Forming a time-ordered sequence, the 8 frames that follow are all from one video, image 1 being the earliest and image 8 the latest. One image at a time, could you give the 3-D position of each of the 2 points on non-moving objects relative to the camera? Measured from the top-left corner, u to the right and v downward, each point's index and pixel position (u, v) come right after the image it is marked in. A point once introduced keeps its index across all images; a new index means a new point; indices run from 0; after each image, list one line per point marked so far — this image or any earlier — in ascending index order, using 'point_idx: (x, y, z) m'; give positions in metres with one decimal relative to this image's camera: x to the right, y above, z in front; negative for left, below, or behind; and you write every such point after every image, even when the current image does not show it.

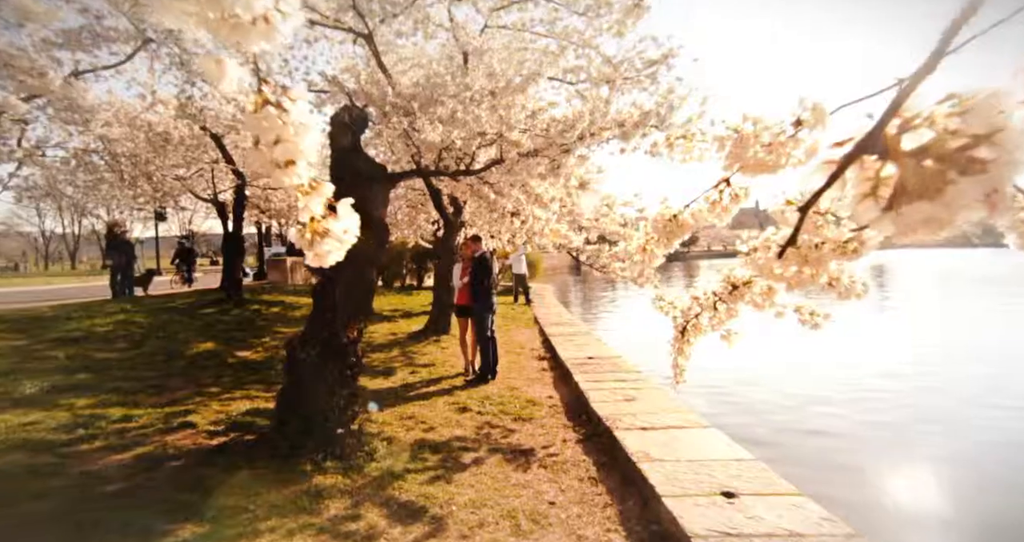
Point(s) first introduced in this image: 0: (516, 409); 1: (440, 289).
0: (0.0, -1.7, +6.7) m
1: (-1.4, -0.3, +10.9) m
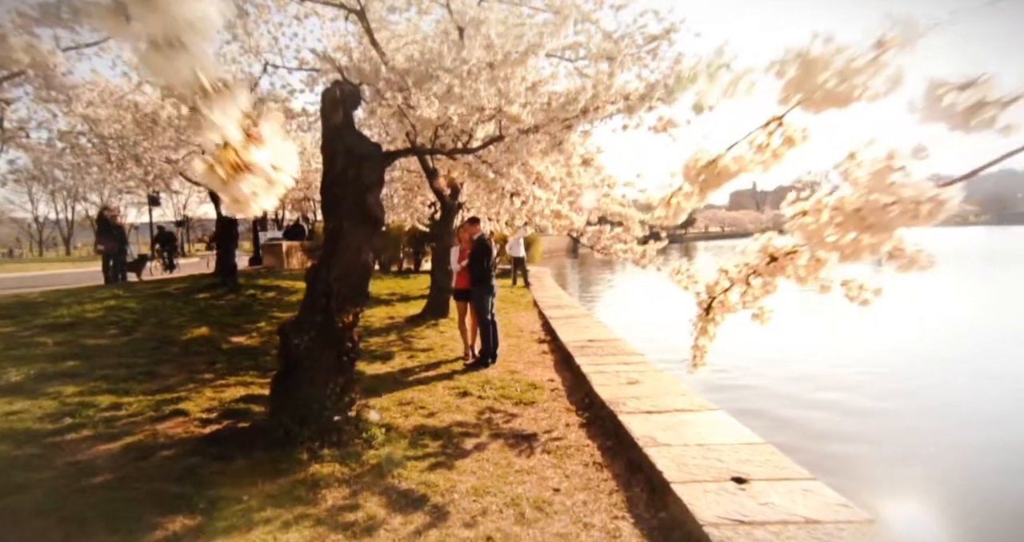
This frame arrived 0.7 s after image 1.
0: (+0.1, -1.5, +6.6) m
1: (-1.5, 0.0, +10.7) m
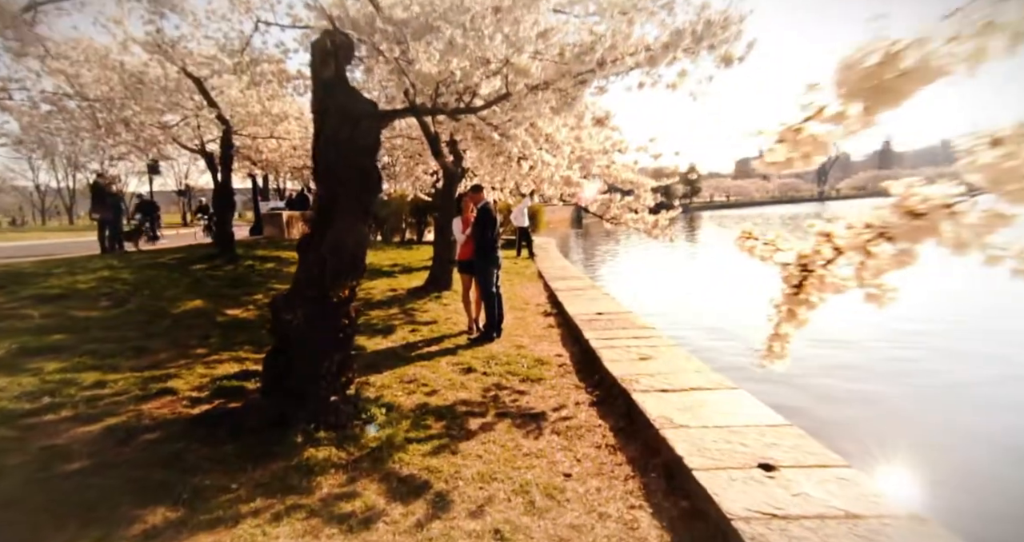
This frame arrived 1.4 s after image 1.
0: (+0.1, -1.2, +6.3) m
1: (-1.4, +0.6, +10.3) m
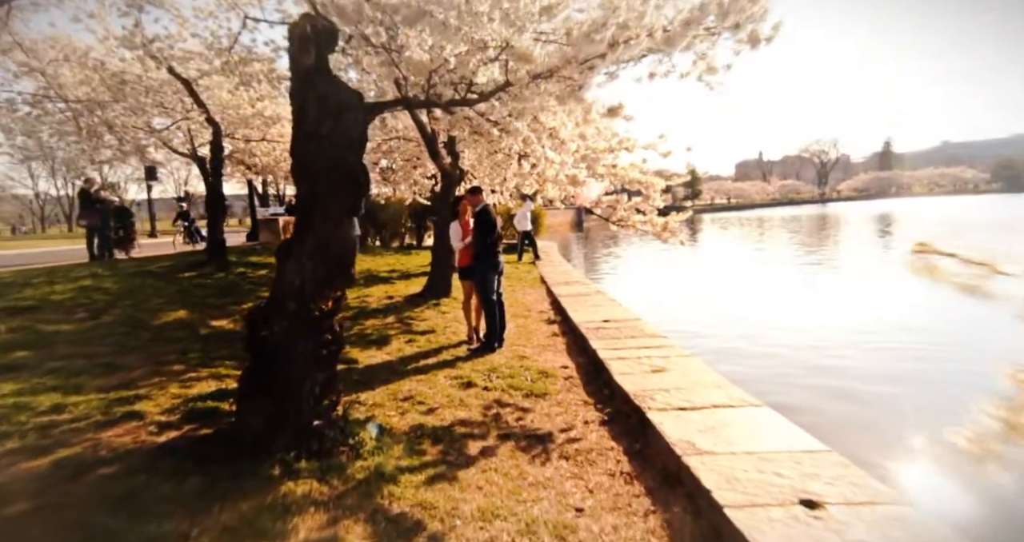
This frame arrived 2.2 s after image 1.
0: (+0.2, -1.2, +5.9) m
1: (-1.3, +0.5, +9.9) m
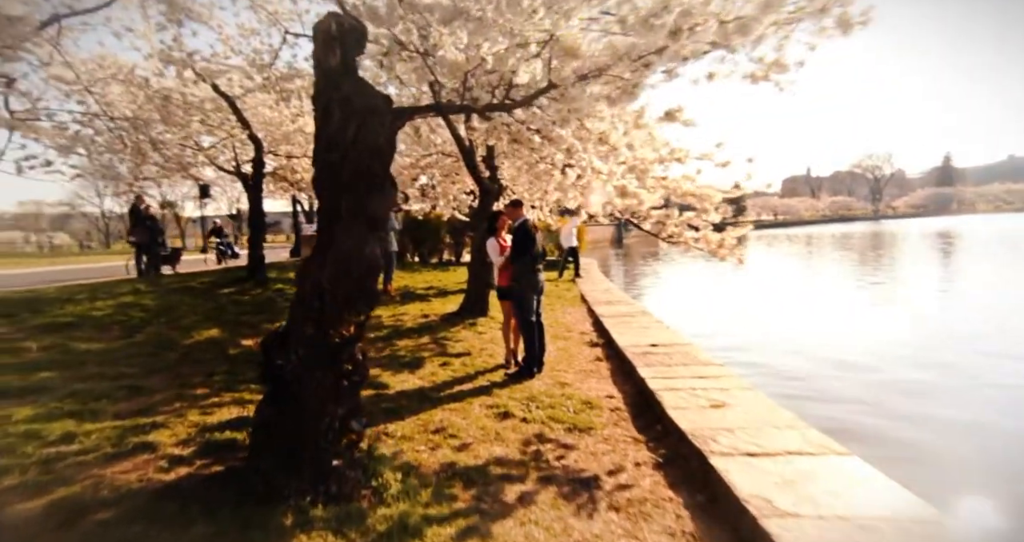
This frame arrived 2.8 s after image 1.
0: (+0.6, -1.4, +5.3) m
1: (-0.6, +0.1, +9.5) m
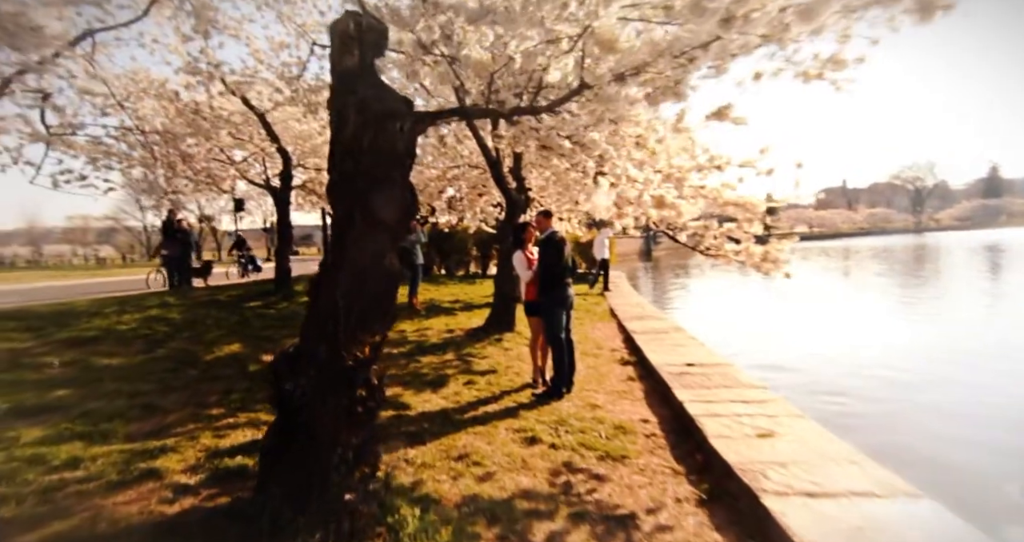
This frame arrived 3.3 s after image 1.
0: (+0.8, -1.6, +5.0) m
1: (-0.2, -0.1, +9.3) m
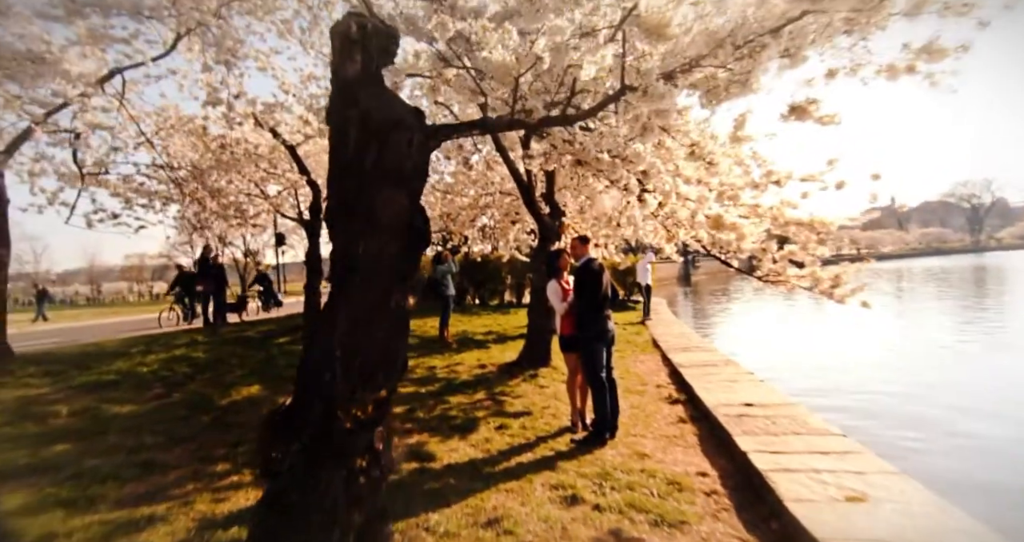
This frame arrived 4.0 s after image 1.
0: (+1.1, -1.8, +4.3) m
1: (+0.4, -0.6, +8.7) m
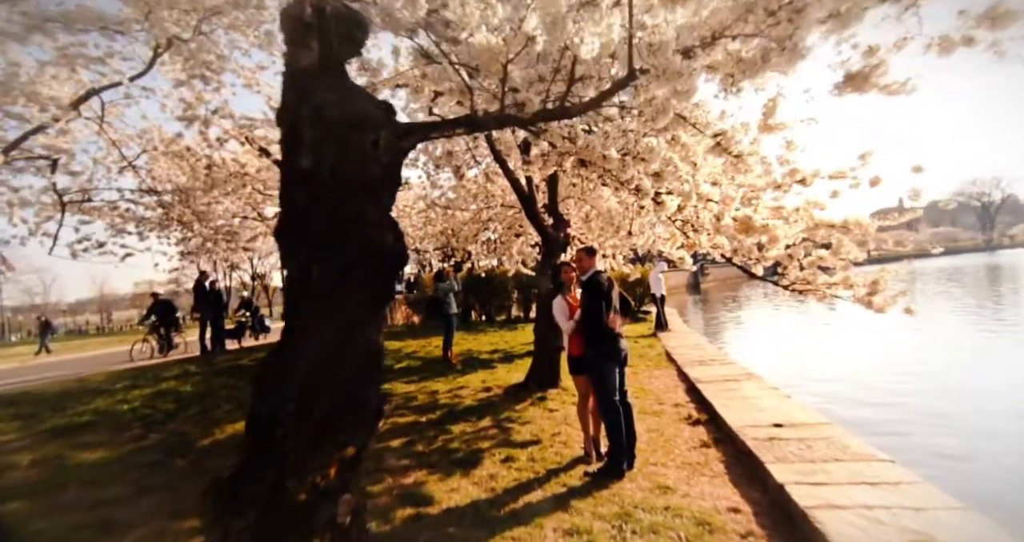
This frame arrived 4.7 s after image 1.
0: (+1.2, -1.9, +3.7) m
1: (+0.5, -0.8, +8.2) m
